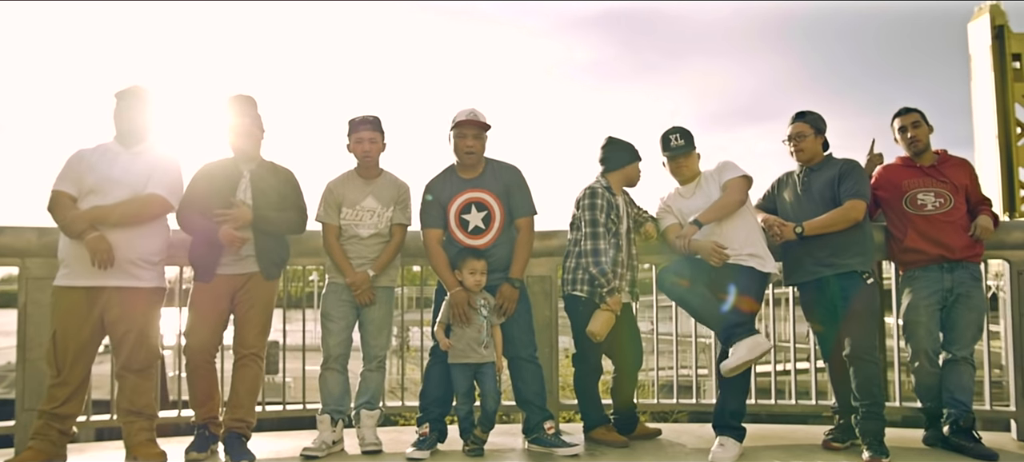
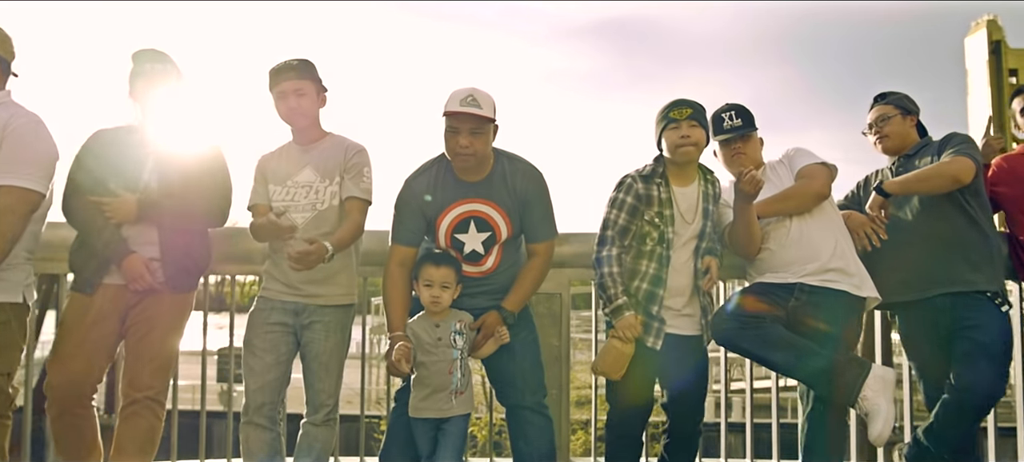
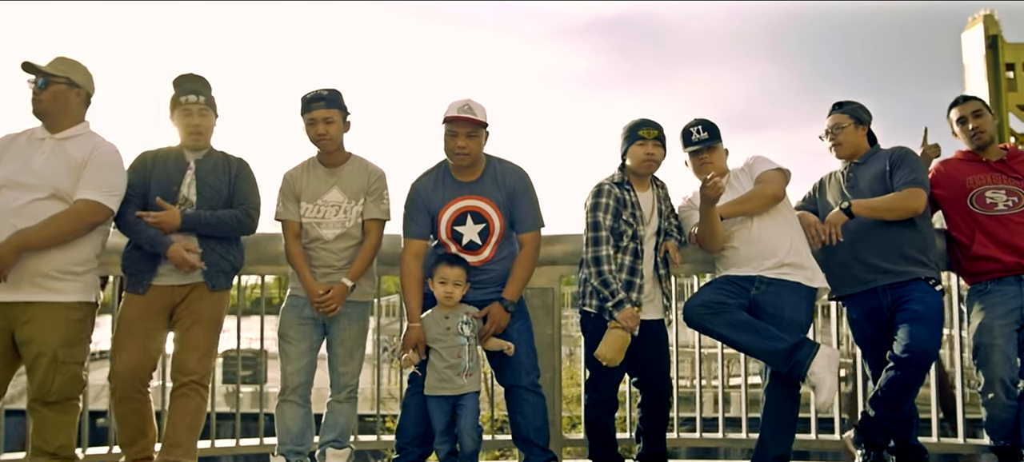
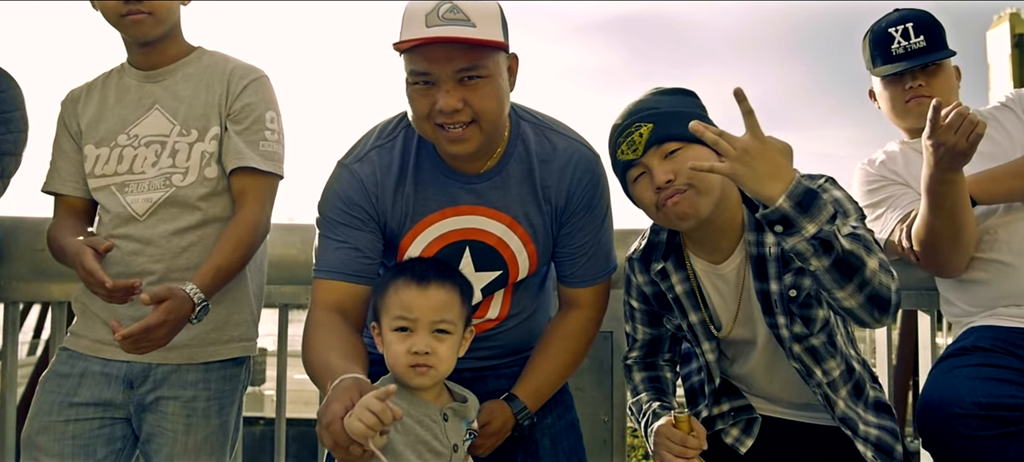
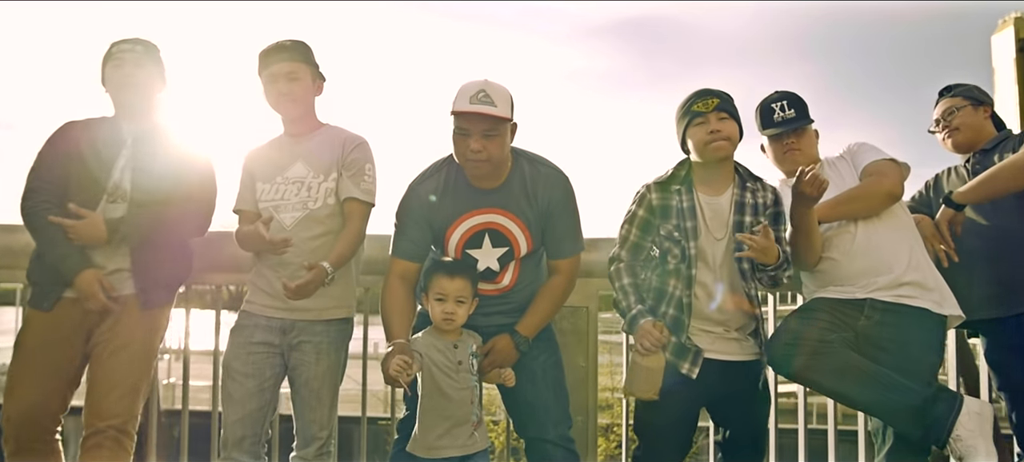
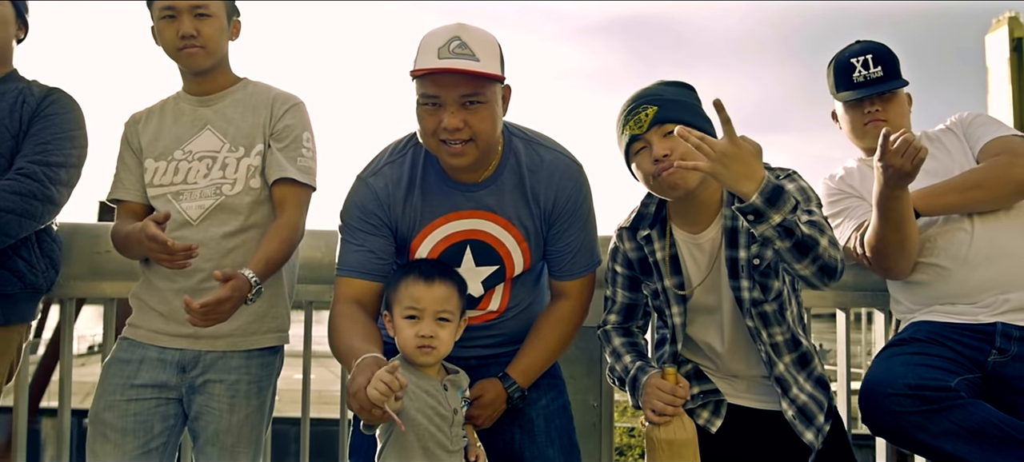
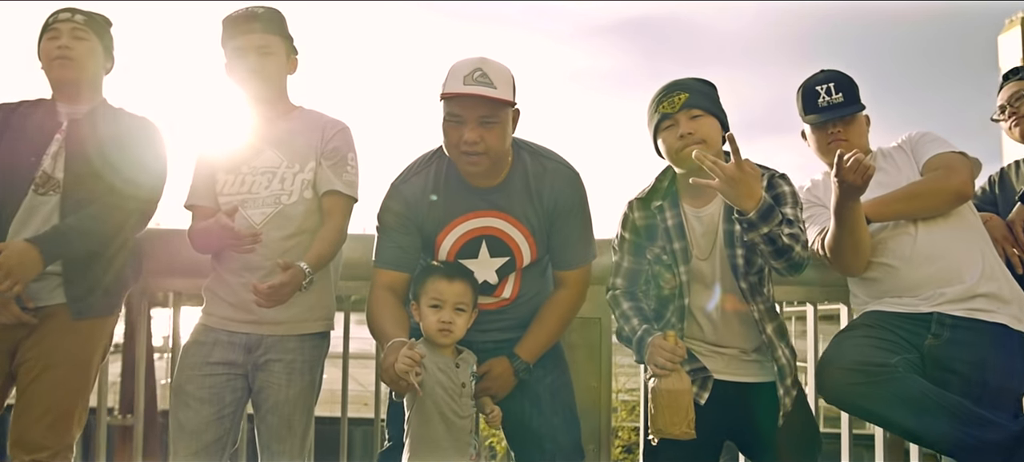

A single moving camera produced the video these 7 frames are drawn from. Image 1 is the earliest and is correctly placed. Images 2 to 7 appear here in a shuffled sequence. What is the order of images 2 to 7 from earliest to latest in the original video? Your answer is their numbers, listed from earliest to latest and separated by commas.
3, 2, 5, 7, 6, 4
